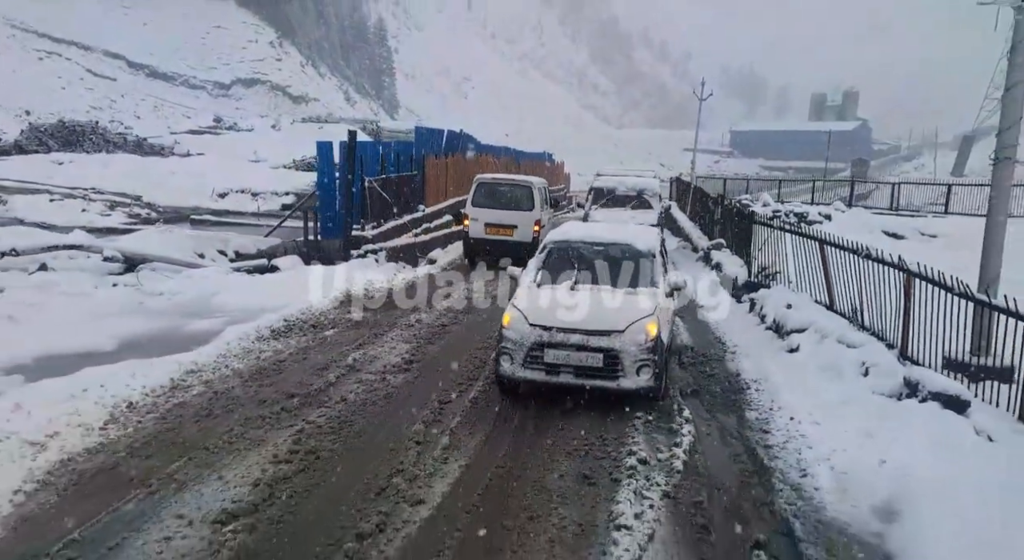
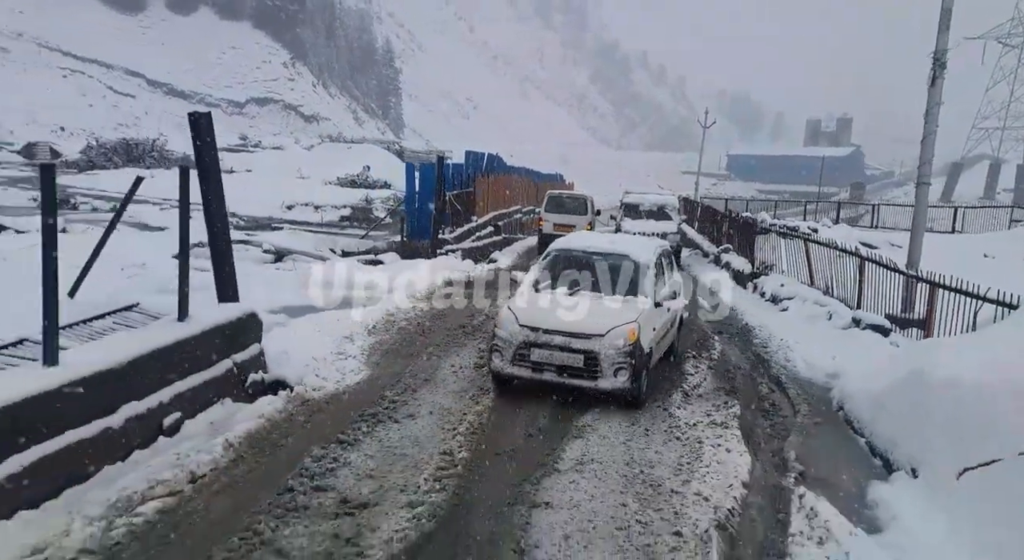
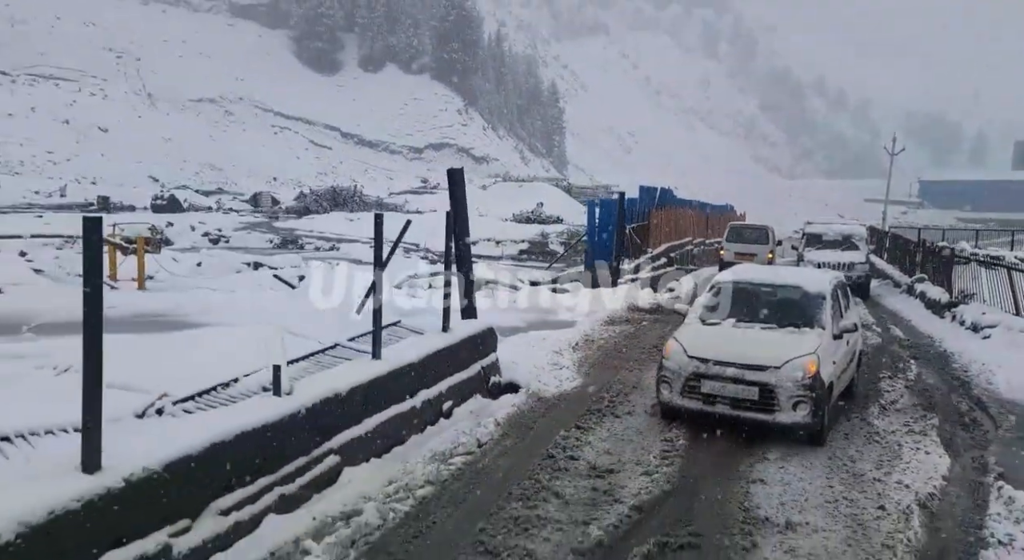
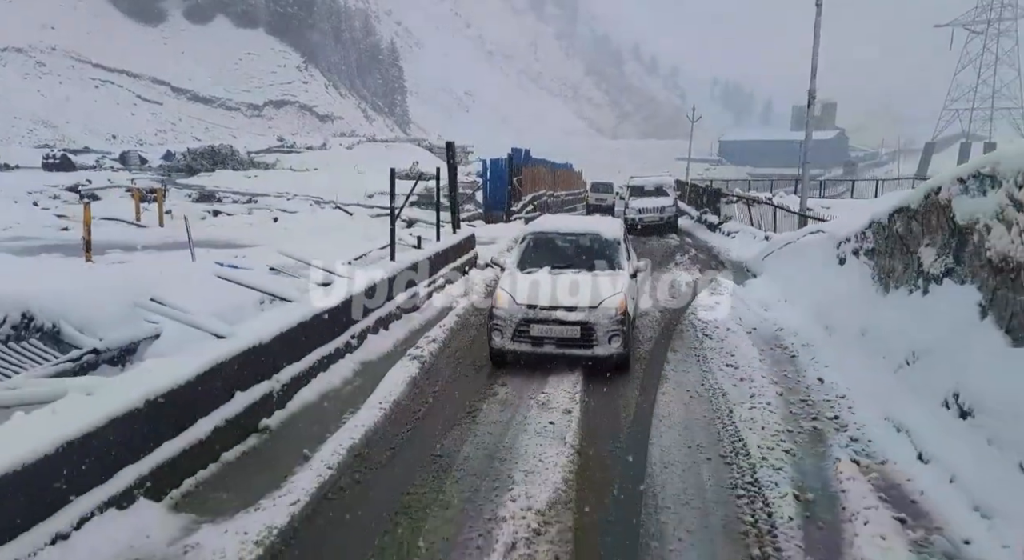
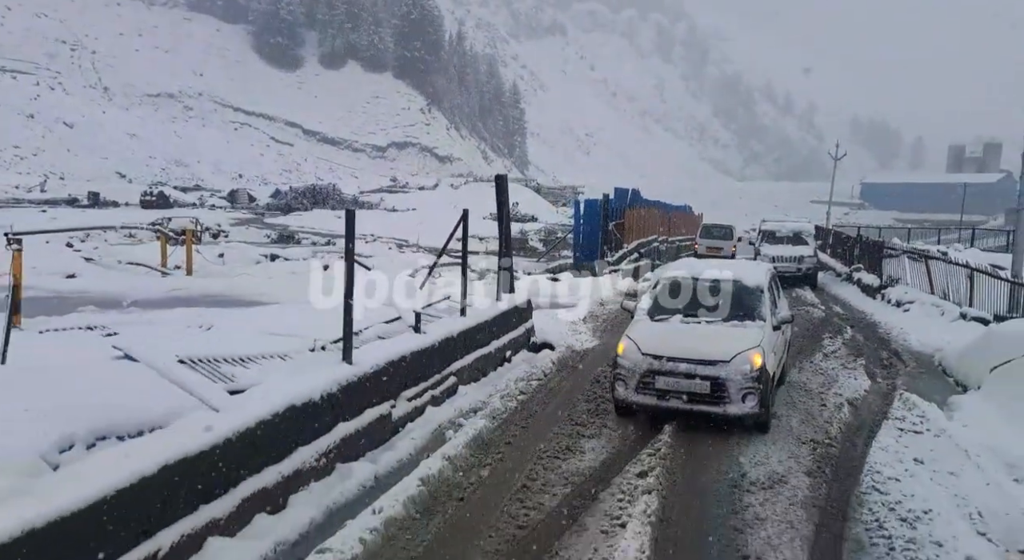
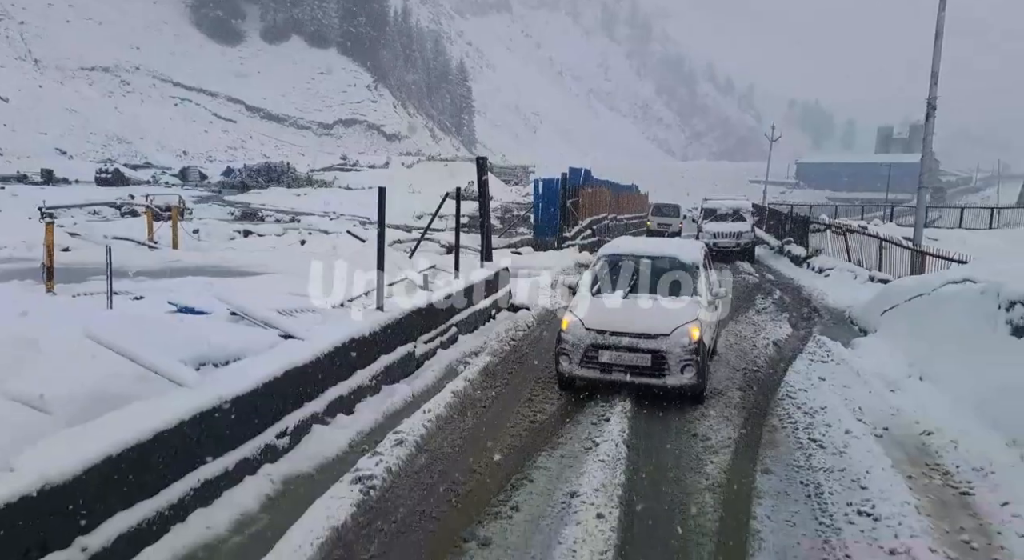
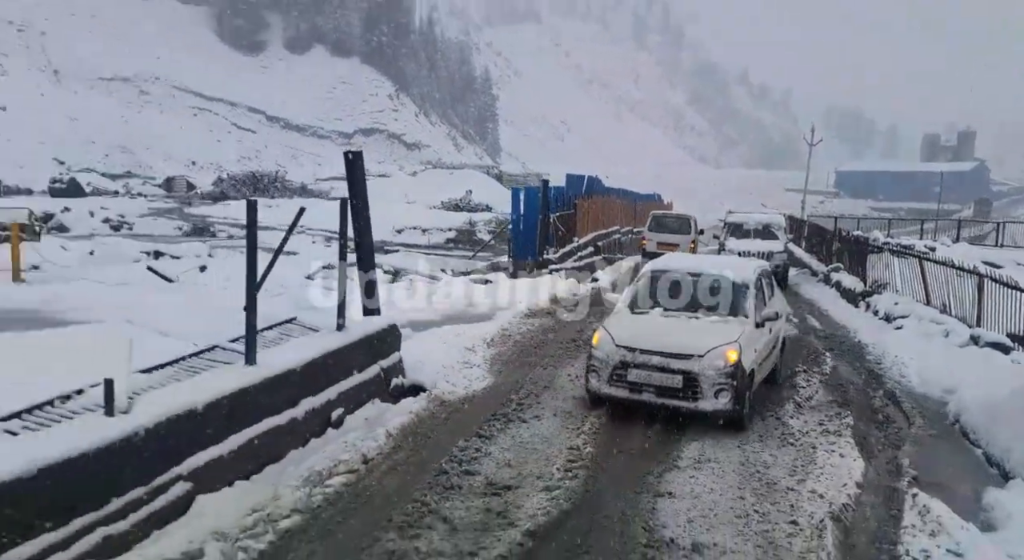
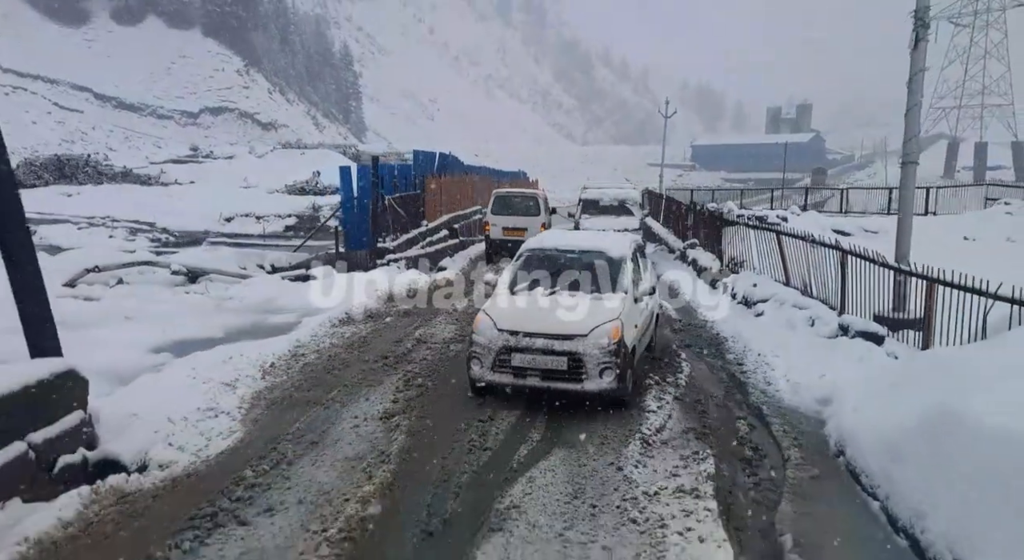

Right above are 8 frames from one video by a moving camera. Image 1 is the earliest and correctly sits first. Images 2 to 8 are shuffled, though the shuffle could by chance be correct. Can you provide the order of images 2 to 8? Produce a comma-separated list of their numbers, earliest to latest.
8, 2, 7, 3, 5, 6, 4
